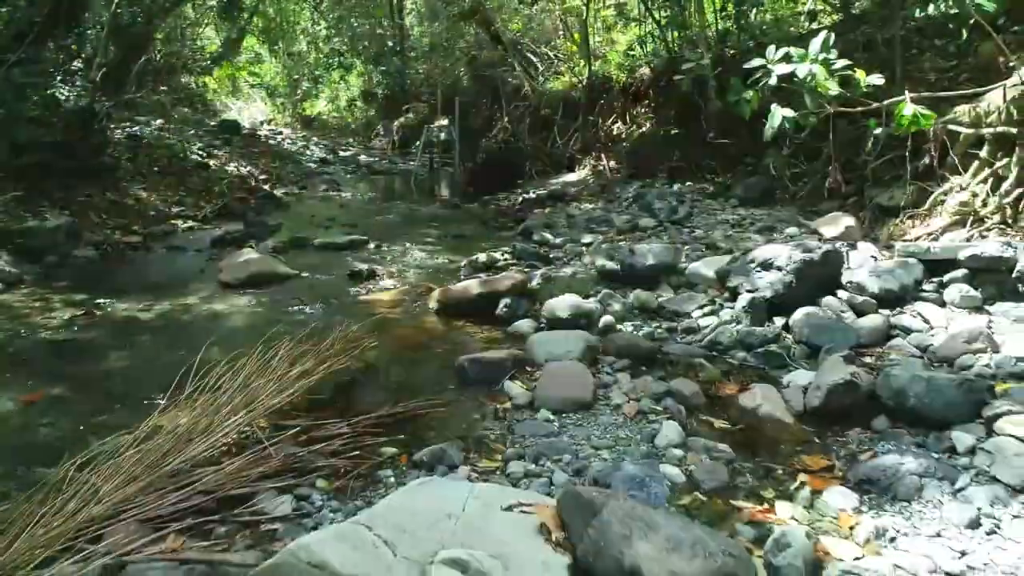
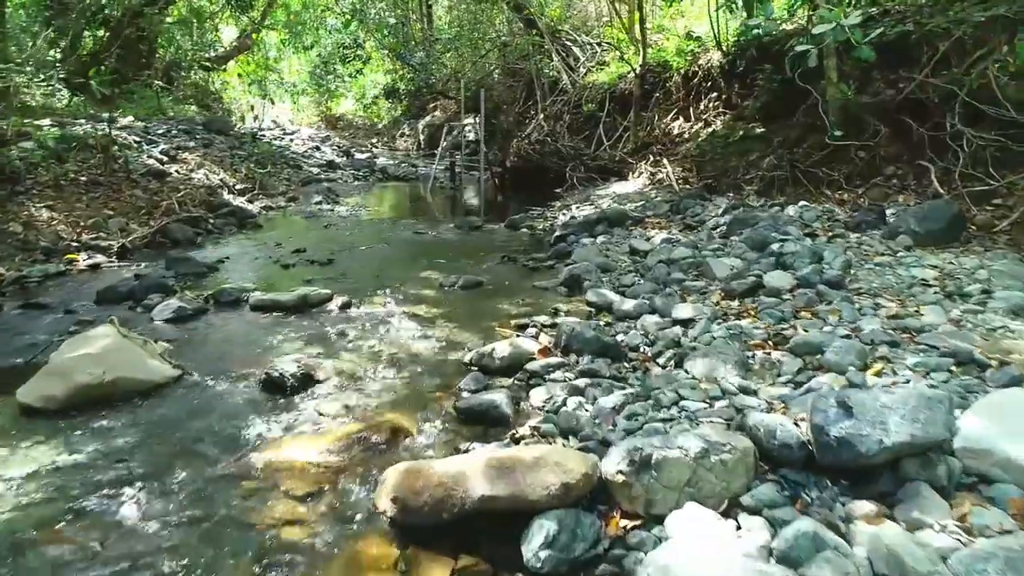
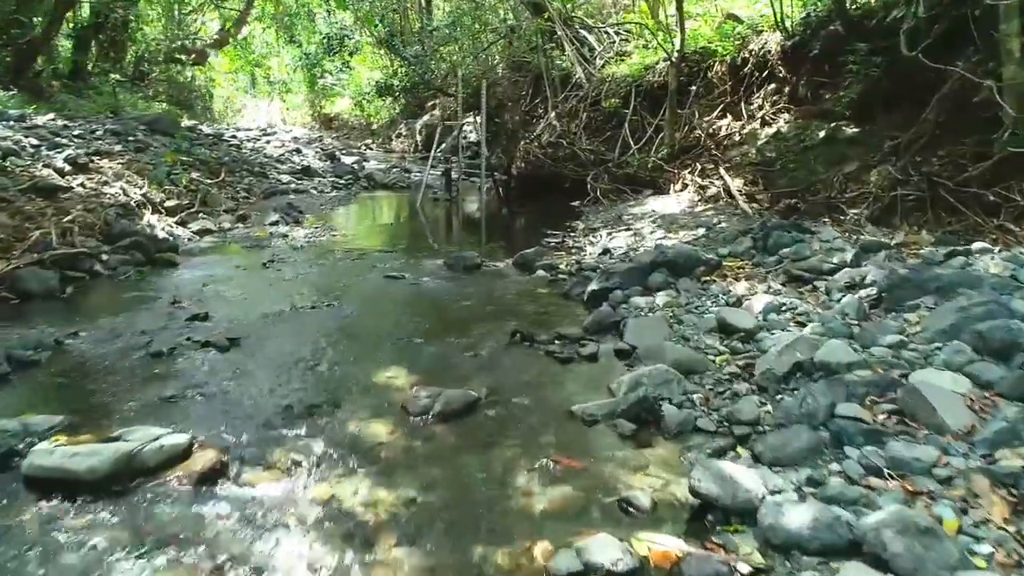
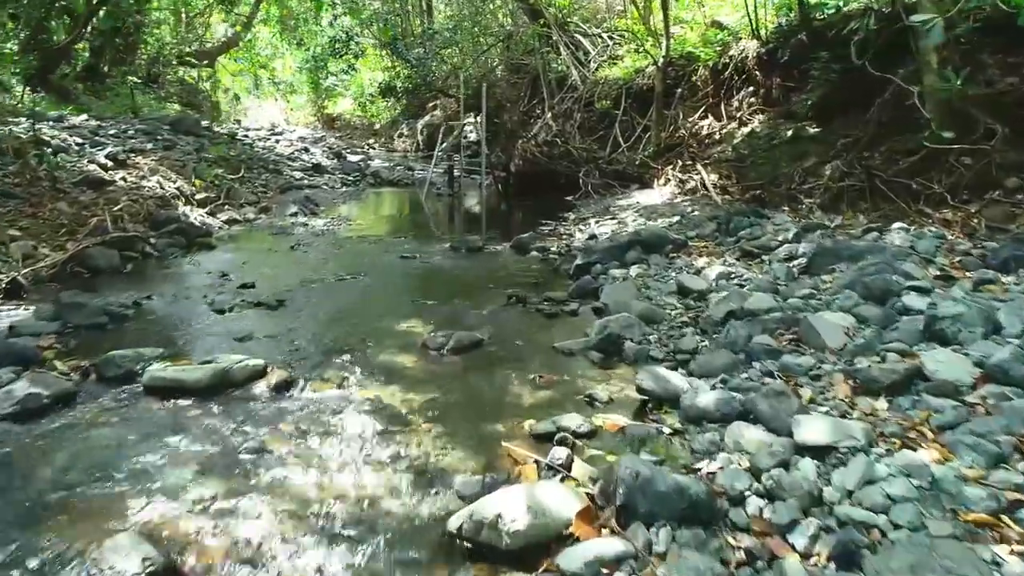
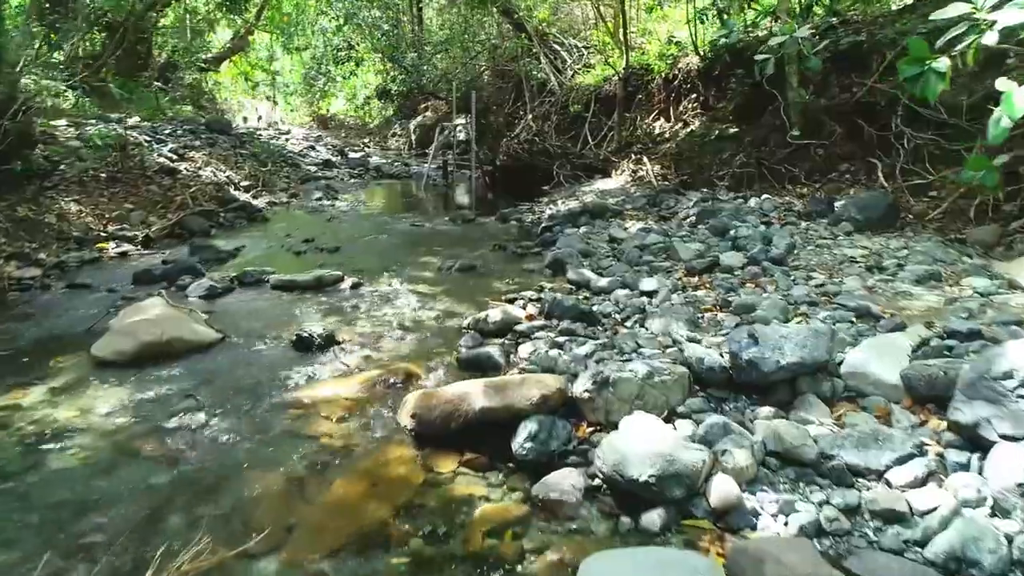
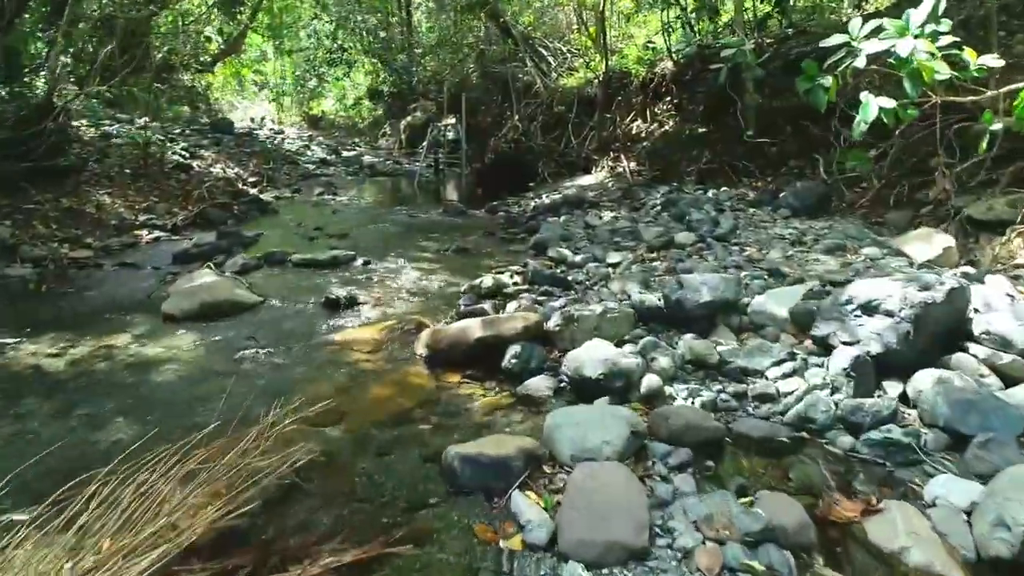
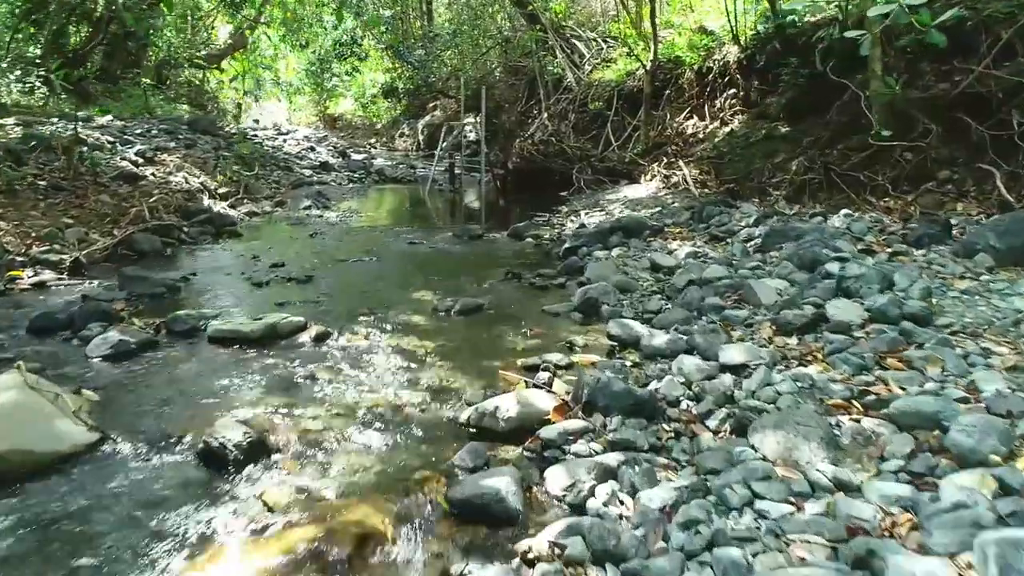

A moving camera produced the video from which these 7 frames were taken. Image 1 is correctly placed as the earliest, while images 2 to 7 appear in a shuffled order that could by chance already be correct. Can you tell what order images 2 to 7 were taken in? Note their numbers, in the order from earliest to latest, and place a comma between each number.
6, 5, 2, 7, 4, 3
